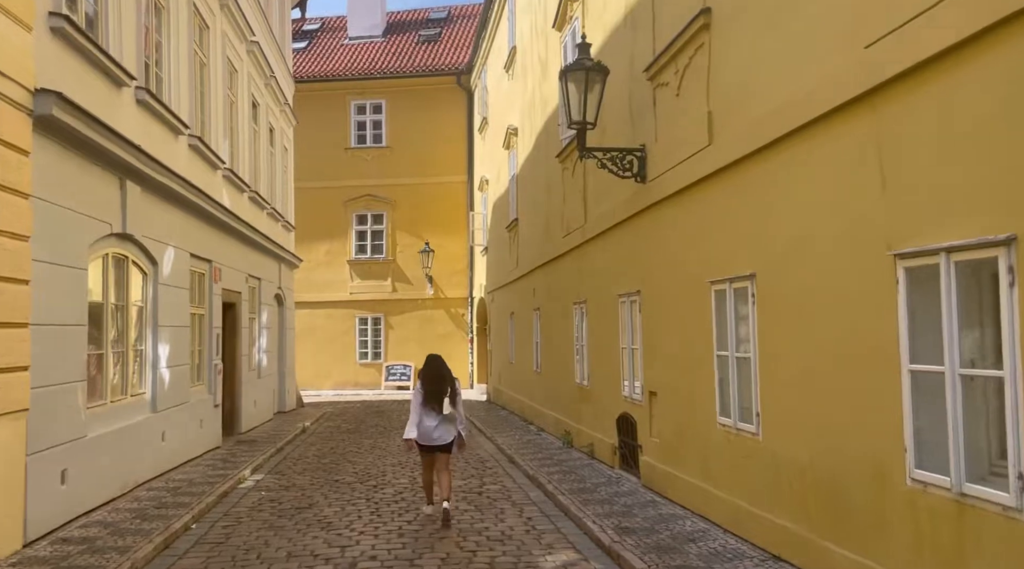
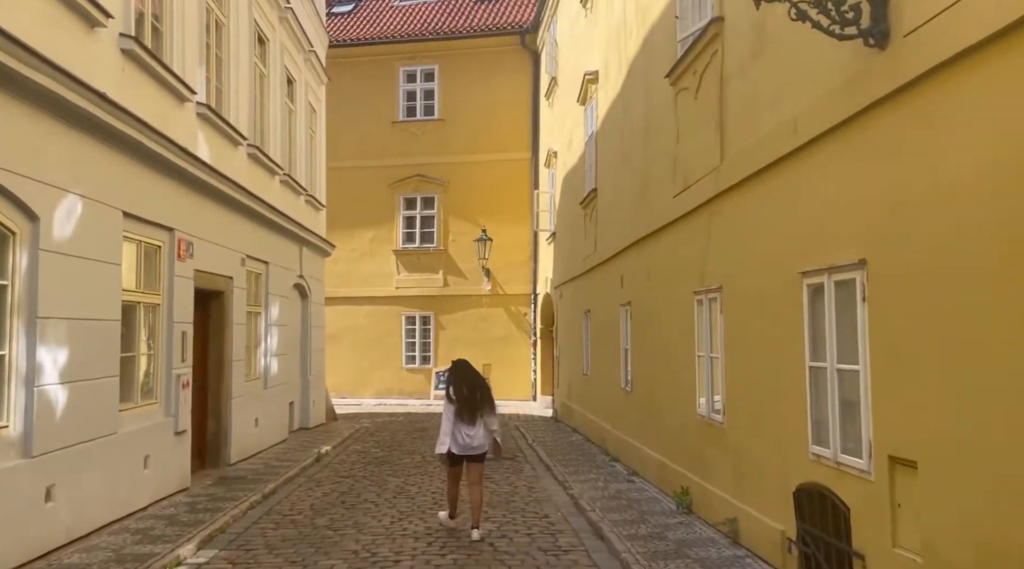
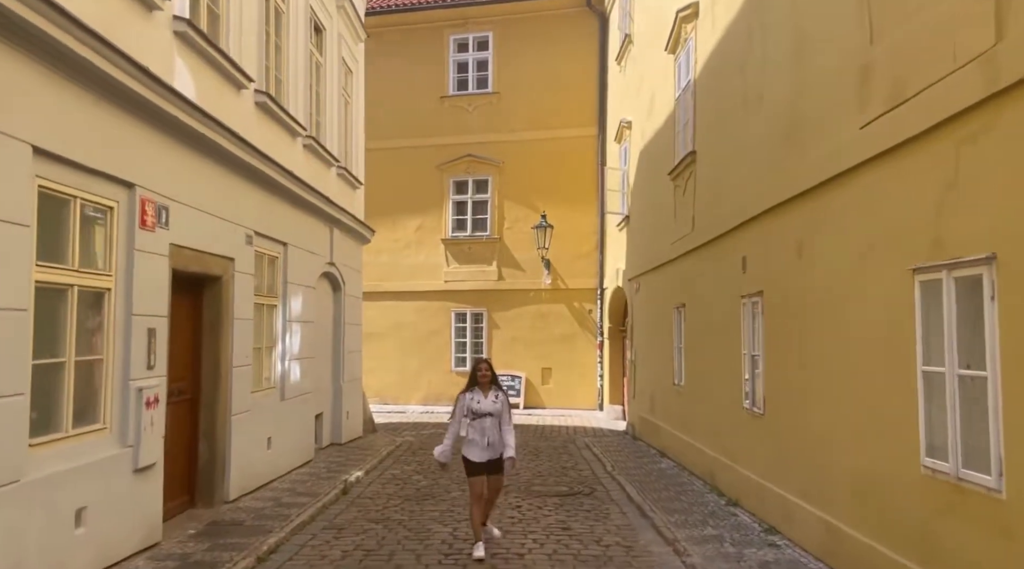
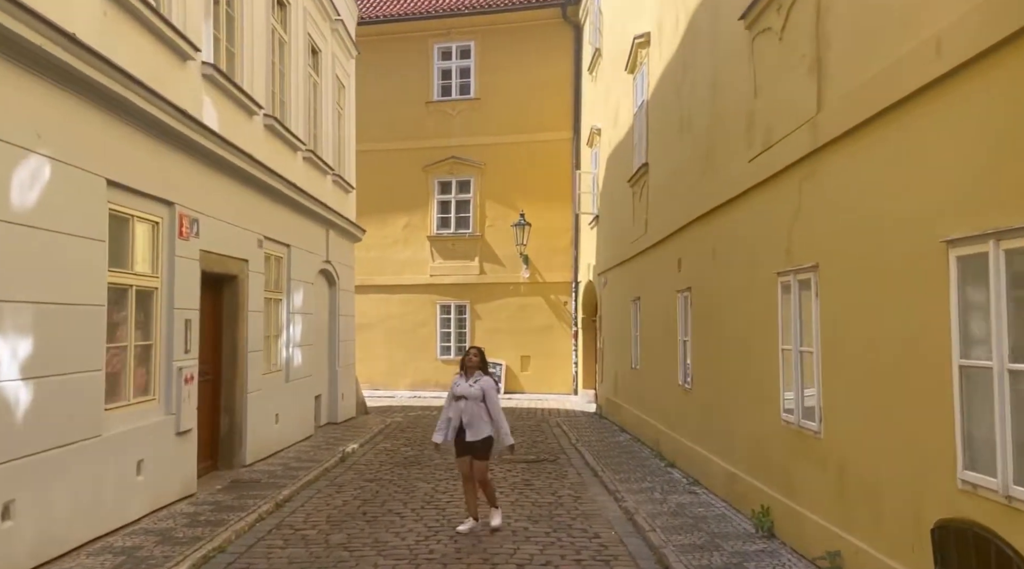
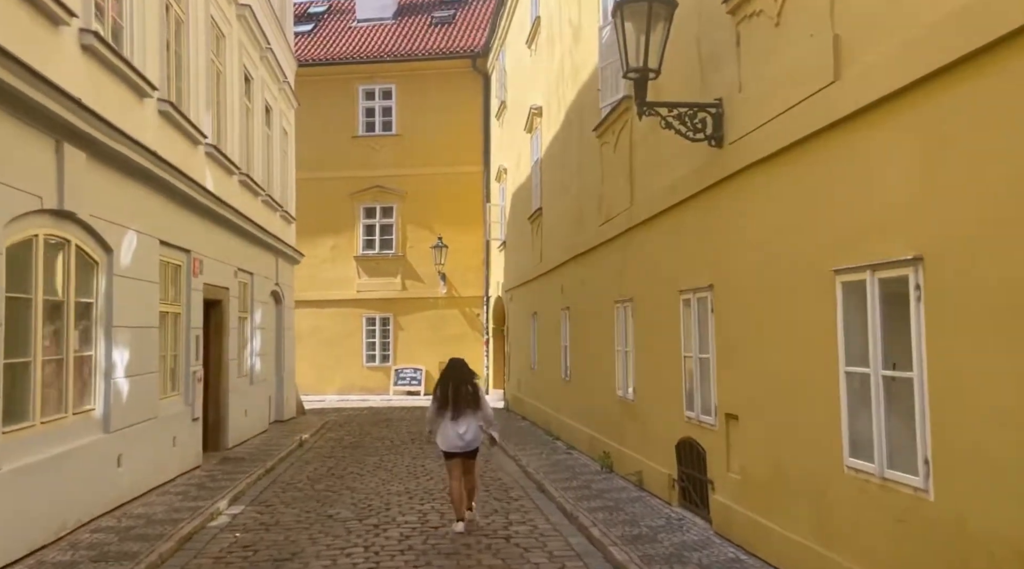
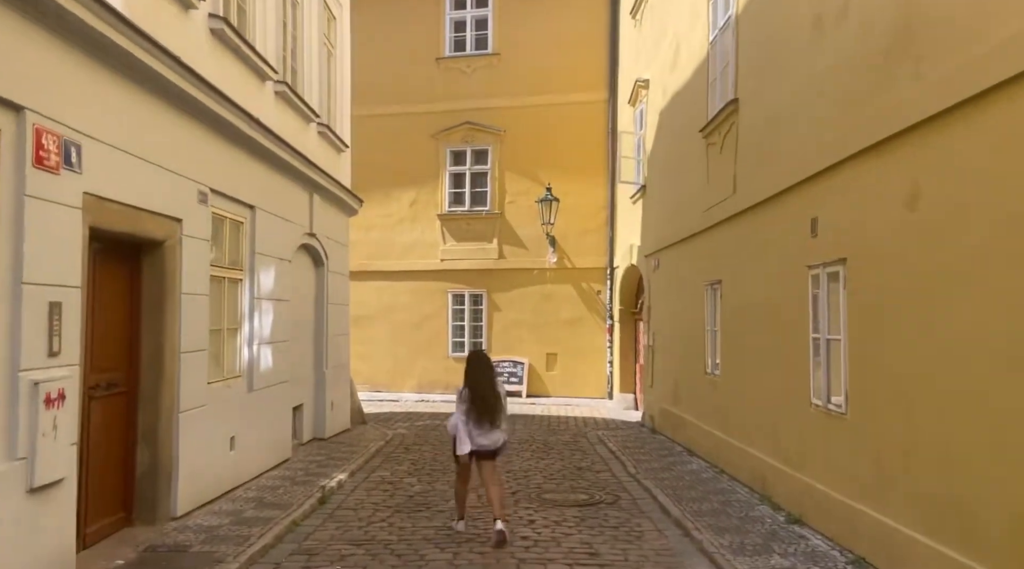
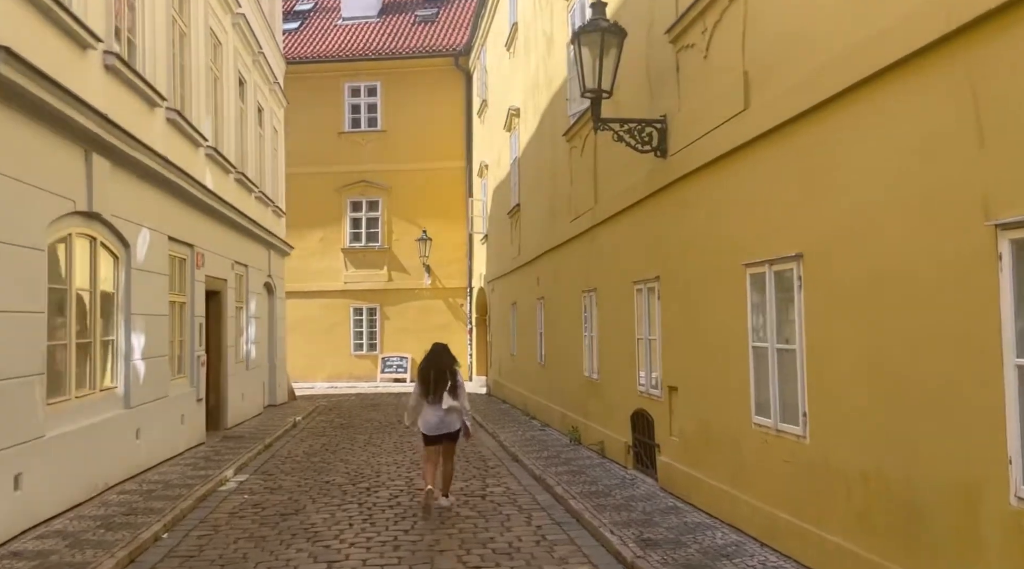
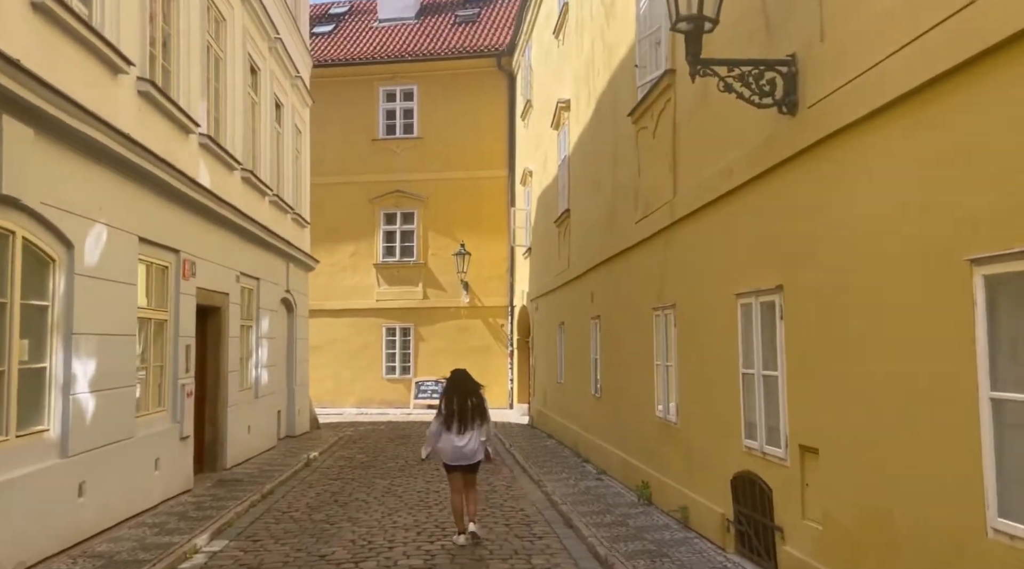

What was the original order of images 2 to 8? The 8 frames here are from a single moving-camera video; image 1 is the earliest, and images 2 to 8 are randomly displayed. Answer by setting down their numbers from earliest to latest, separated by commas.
7, 5, 8, 2, 4, 3, 6
